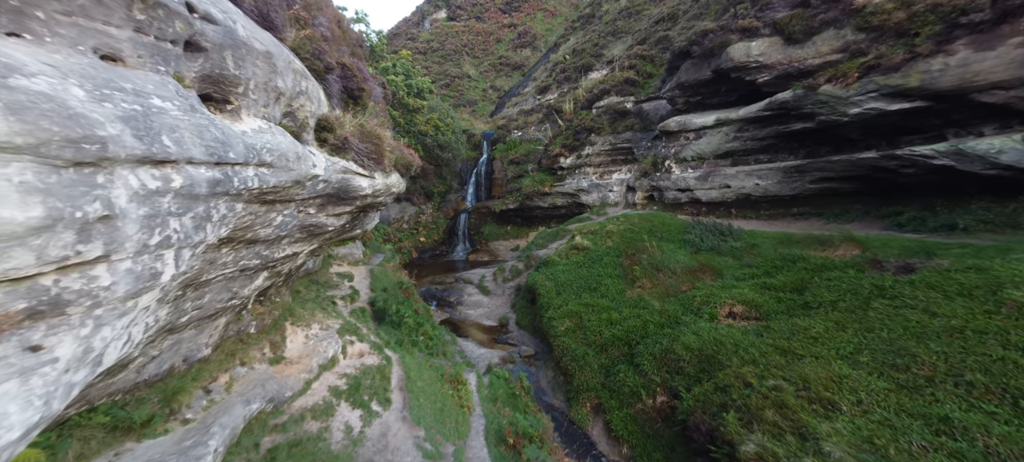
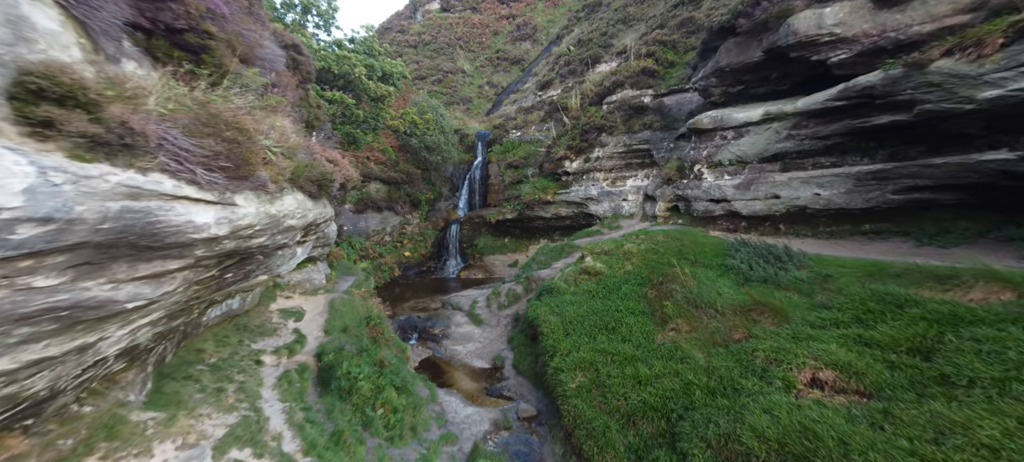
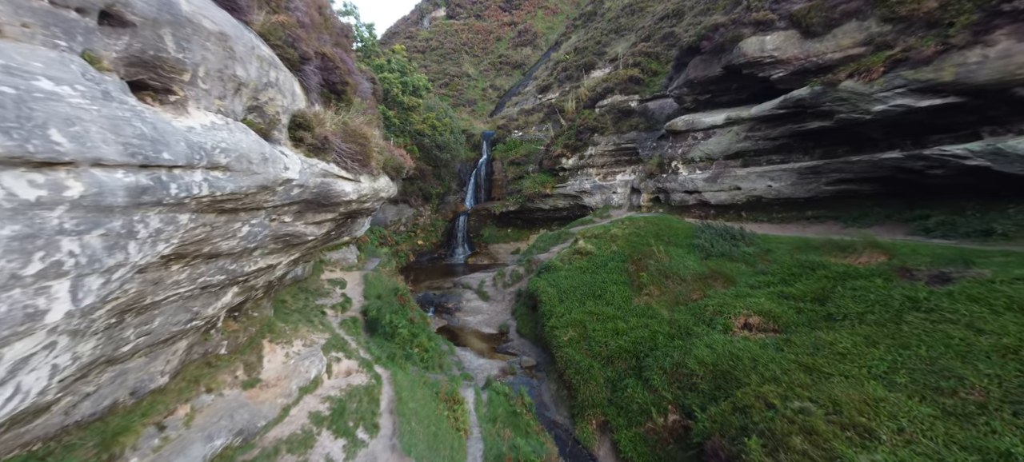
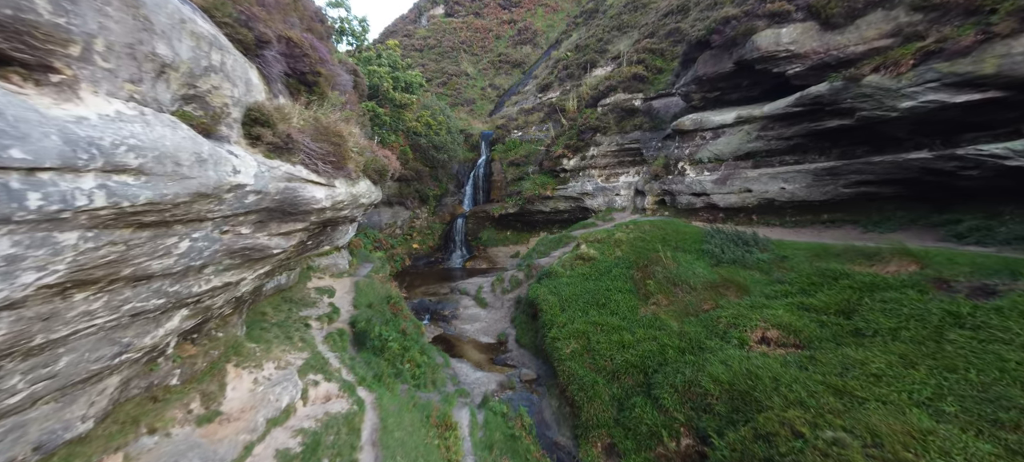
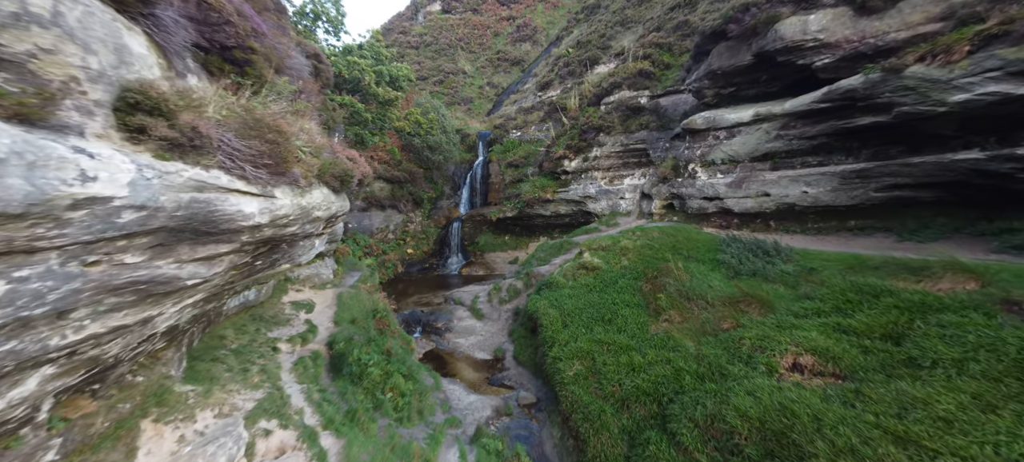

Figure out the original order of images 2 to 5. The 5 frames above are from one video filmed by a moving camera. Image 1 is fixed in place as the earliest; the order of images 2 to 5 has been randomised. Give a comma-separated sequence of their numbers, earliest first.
3, 4, 5, 2
